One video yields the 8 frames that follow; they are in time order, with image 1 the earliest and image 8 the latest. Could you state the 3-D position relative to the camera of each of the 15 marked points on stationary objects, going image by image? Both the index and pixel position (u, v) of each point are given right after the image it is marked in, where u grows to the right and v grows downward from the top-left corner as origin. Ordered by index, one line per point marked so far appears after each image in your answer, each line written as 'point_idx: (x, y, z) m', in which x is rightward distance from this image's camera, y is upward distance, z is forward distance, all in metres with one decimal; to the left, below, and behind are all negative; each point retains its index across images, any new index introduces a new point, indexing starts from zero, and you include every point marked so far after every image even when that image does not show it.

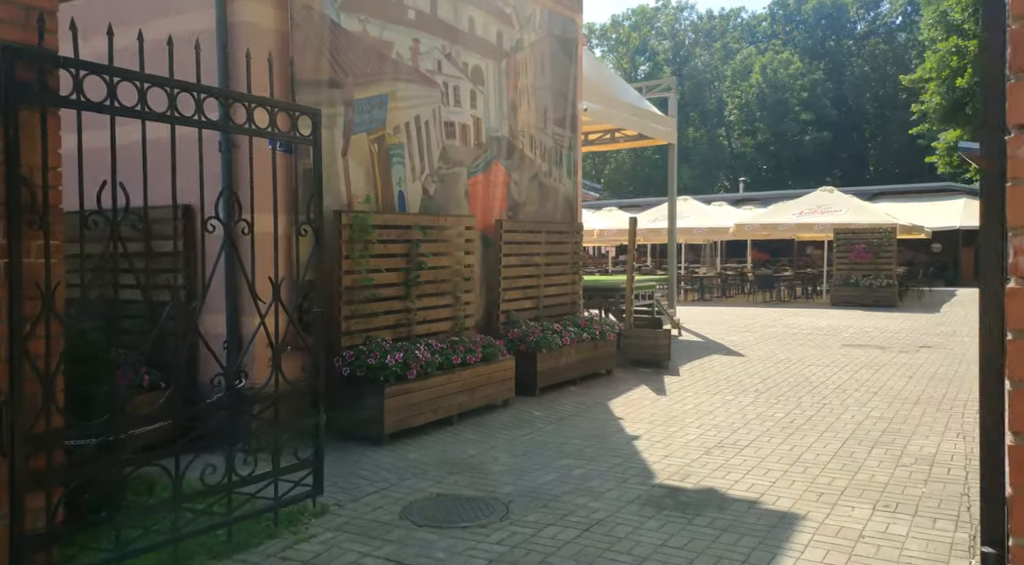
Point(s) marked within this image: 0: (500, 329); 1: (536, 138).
0: (-0.1, -0.5, +8.3) m
1: (+0.3, +1.6, +9.3) m
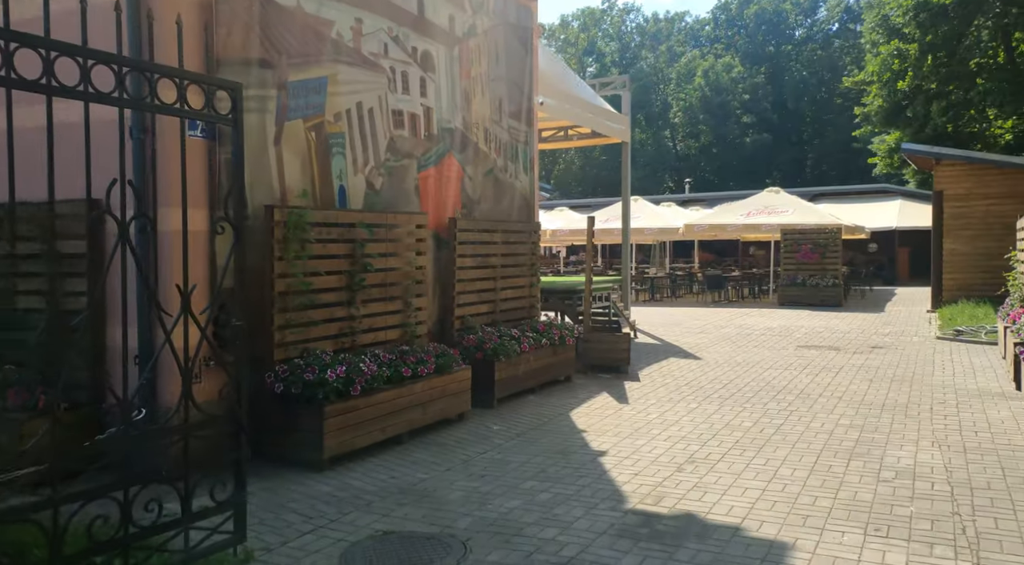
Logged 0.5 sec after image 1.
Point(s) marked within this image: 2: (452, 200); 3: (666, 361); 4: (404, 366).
0: (-0.5, -0.5, +7.7) m
1: (-0.2, +1.6, +8.7) m
2: (-0.6, +0.8, +8.1) m
3: (+2.1, -1.1, +11.1) m
4: (-0.8, -0.7, +6.4) m
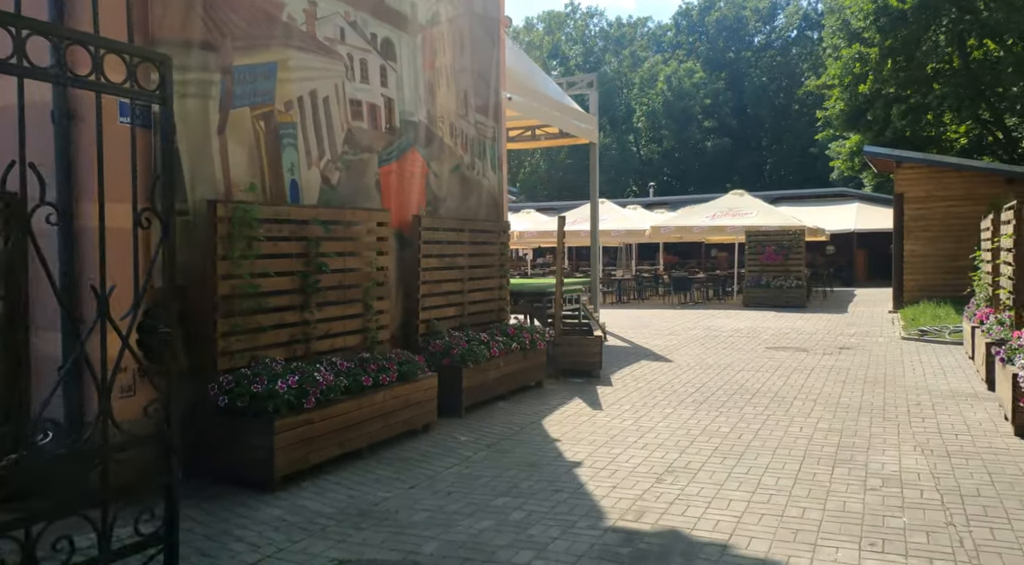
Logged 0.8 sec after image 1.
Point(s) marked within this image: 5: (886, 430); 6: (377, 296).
0: (-0.8, -0.5, +7.4) m
1: (-0.6, +1.6, +8.4) m
2: (-0.9, +0.8, +7.7) m
3: (+1.6, -1.1, +10.9) m
4: (-1.1, -0.7, +6.0) m
5: (+3.1, -1.2, +7.0) m
6: (-1.1, -0.1, +6.7) m
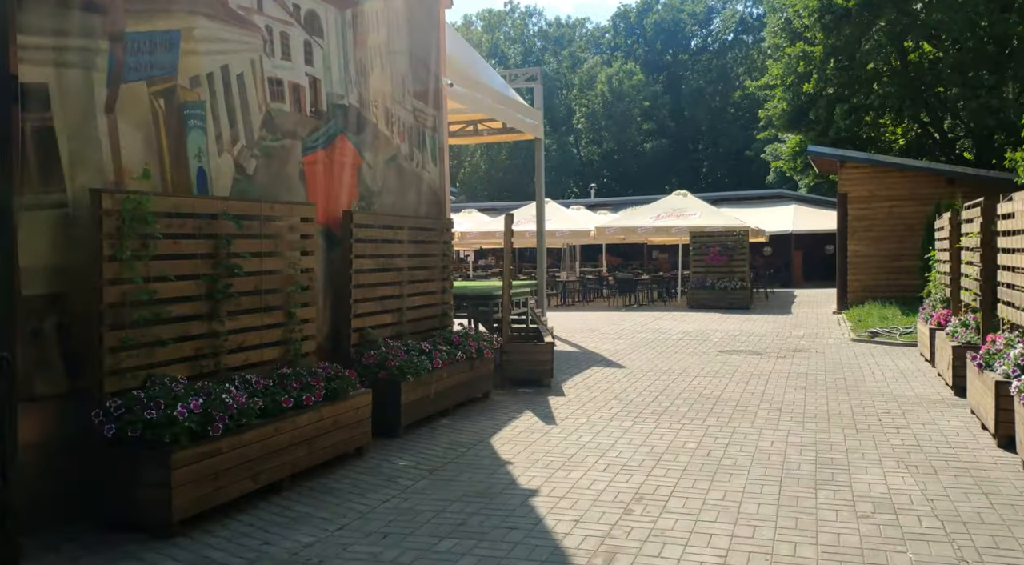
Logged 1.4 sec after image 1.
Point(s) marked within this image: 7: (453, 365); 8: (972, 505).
0: (-1.3, -0.5, +6.5) m
1: (-1.1, +1.5, +7.6) m
2: (-1.4, +0.8, +6.9) m
3: (+1.0, -1.1, +10.2) m
4: (-1.4, -0.7, +5.2) m
5: (+2.7, -1.3, +6.5) m
6: (-1.5, -0.1, +5.9) m
7: (-0.5, -0.7, +7.3) m
8: (+2.7, -1.3, +4.9) m
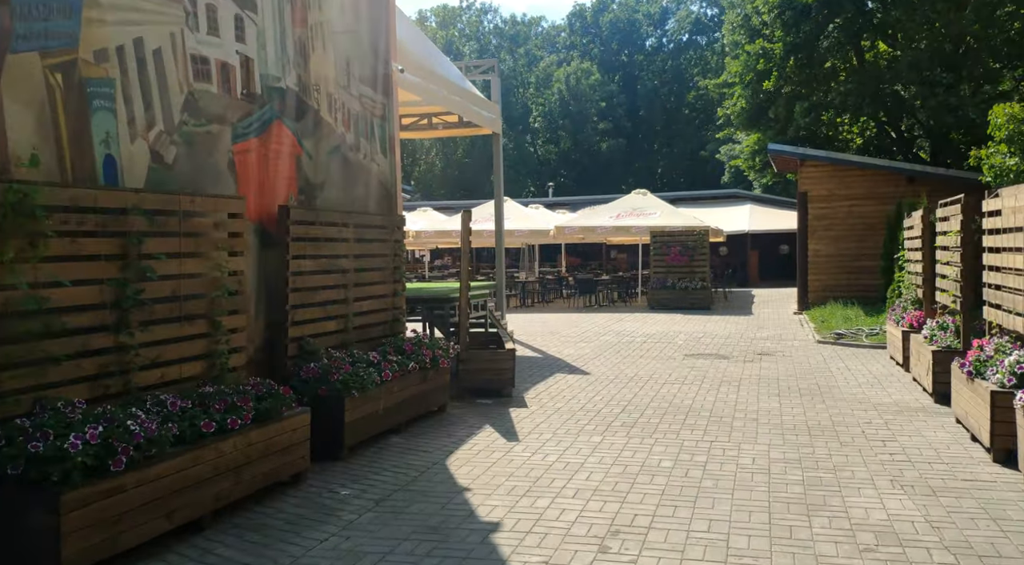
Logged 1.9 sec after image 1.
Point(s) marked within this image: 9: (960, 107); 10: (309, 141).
0: (-1.6, -0.6, +5.8) m
1: (-1.4, +1.5, +6.9) m
2: (-1.7, +0.7, +6.2) m
3: (+0.5, -1.1, +9.6) m
4: (-1.6, -0.7, +4.5) m
5: (+2.4, -1.3, +6.0) m
6: (-1.8, -0.2, +5.2) m
7: (-0.8, -0.7, +6.6) m
8: (+2.5, -1.3, +4.4) m
9: (+9.9, +3.9, +18.5) m
10: (-1.6, +1.1, +6.5) m
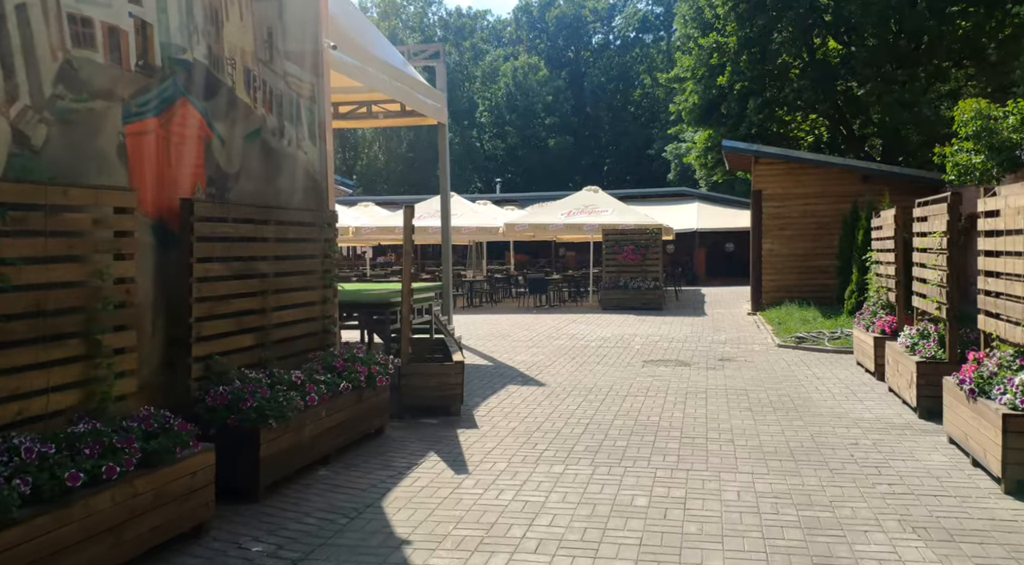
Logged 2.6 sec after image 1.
0: (-1.8, -0.6, +4.9) m
1: (-1.8, +1.5, +5.9) m
2: (-2.0, +0.7, +5.2) m
3: (-0.1, -1.1, +8.8) m
4: (-1.8, -0.8, +3.5) m
5: (+2.1, -1.3, +5.3) m
6: (-2.0, -0.2, +4.2) m
7: (-1.2, -0.8, +5.7) m
8: (+2.2, -1.4, +3.7) m
9: (+8.8, +3.9, +18.3) m
10: (-1.9, +1.0, +5.5) m
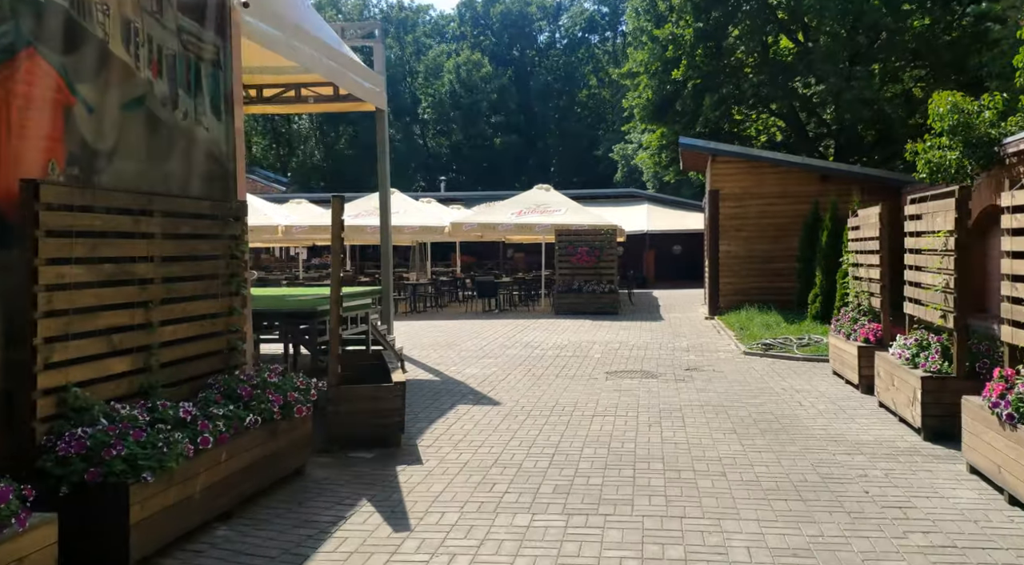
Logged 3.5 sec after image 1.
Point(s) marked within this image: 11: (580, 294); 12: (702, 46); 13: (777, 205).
0: (-2.0, -0.7, +3.6) m
1: (-2.1, +1.4, +4.7) m
2: (-2.2, +0.6, +3.9) m
3: (-0.5, -1.2, +7.7) m
4: (-2.0, -0.8, +2.3) m
5: (+1.9, -1.4, +4.3) m
6: (-2.2, -0.3, +3.0) m
7: (-1.5, -0.8, +4.5) m
8: (+2.1, -1.4, +2.7) m
9: (+7.7, +3.8, +17.7) m
10: (-2.2, +1.0, +4.3) m
11: (+1.6, -0.3, +19.5) m
12: (+4.5, +5.6, +19.8) m
13: (+5.6, +1.6, +17.8) m
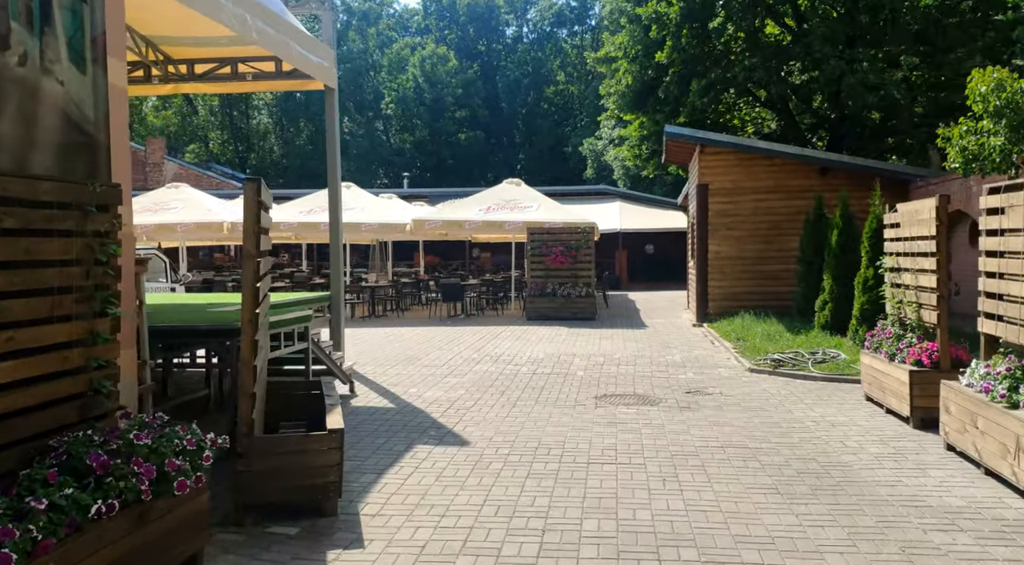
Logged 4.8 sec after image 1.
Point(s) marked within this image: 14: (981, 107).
0: (-2.1, -0.7, +1.8) m
1: (-2.1, +1.3, +2.9) m
2: (-2.2, +0.6, +2.1) m
3: (-0.7, -1.3, +5.9) m
4: (-1.9, -0.9, +0.5) m
5: (+1.8, -1.4, +2.6) m
6: (-2.2, -0.3, +1.2) m
7: (-1.5, -0.9, +2.7) m
8: (+2.1, -1.5, +1.1) m
9: (+7.0, +3.7, +16.3) m
10: (-2.2, +0.9, +2.5) m
11: (+0.9, -0.3, +17.8) m
12: (+3.8, +5.5, +18.2) m
13: (+5.0, +1.6, +16.3) m
14: (+5.6, +2.1, +10.1) m
